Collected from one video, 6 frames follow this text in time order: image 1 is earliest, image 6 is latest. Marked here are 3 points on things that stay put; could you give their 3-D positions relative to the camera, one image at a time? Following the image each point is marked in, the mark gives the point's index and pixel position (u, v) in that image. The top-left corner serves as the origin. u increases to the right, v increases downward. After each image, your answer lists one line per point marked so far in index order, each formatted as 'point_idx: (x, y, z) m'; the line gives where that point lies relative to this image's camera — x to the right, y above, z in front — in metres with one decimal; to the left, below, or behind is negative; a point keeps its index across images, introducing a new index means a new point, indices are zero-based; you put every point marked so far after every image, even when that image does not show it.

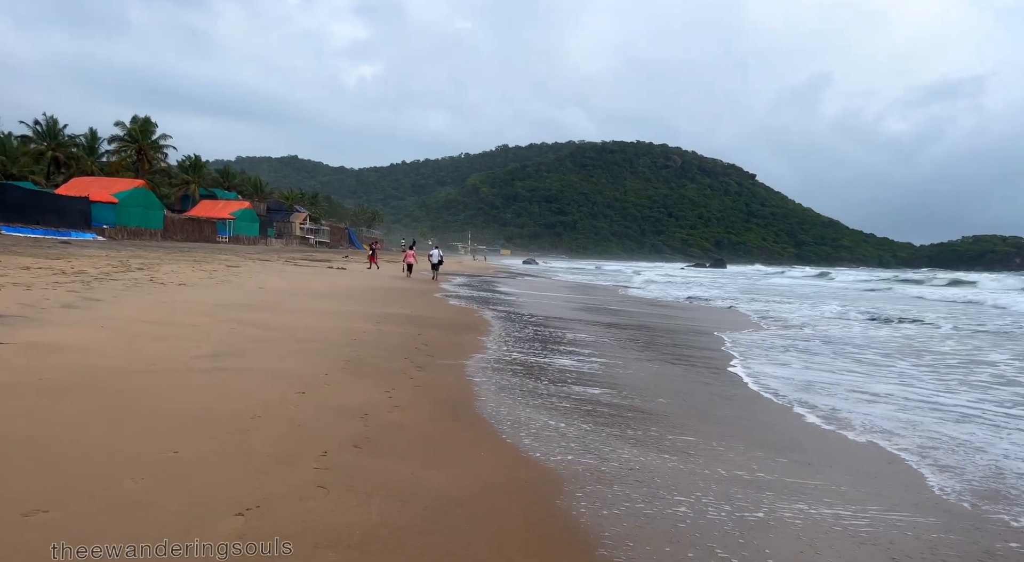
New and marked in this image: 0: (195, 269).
0: (-8.3, +0.3, +18.1) m
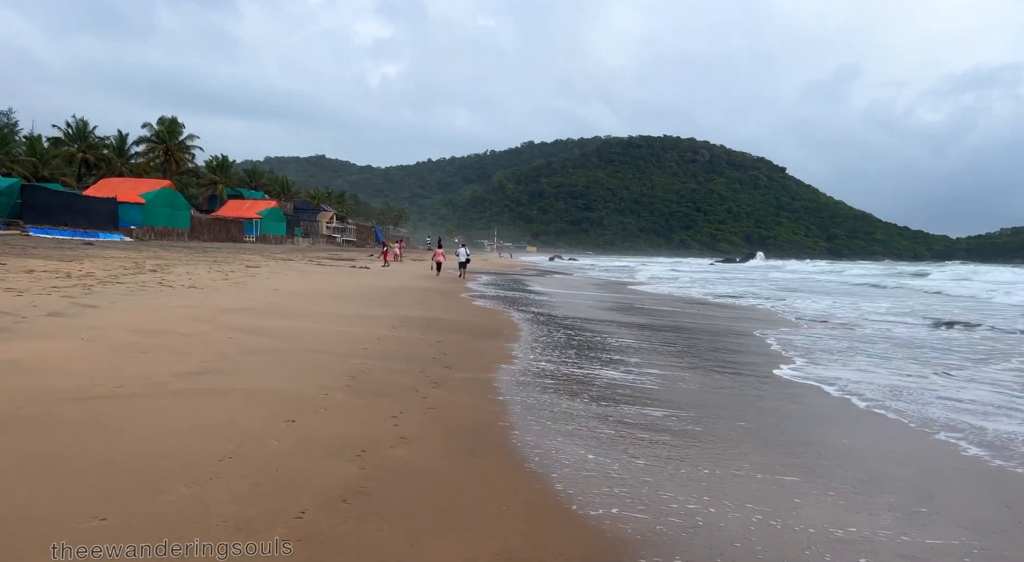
0: (-7.6, +0.3, +17.5) m
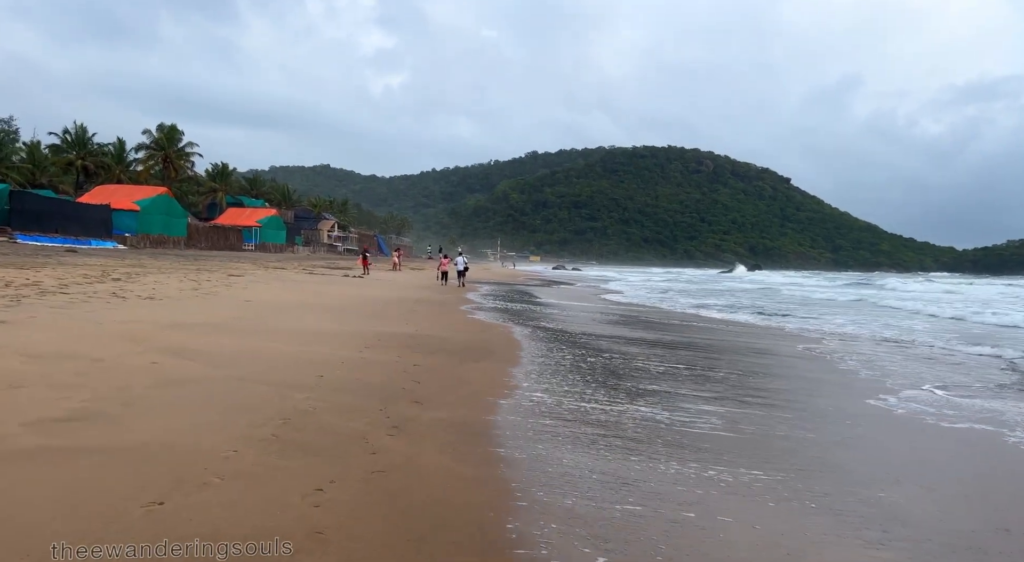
0: (-7.6, +0.1, +16.2) m
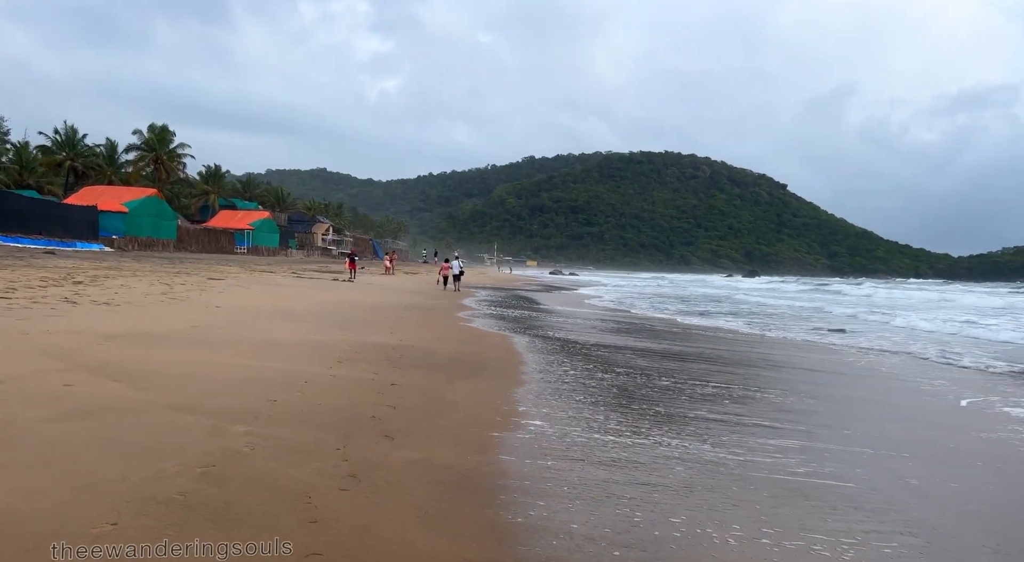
0: (-7.7, 0.0, +15.2) m
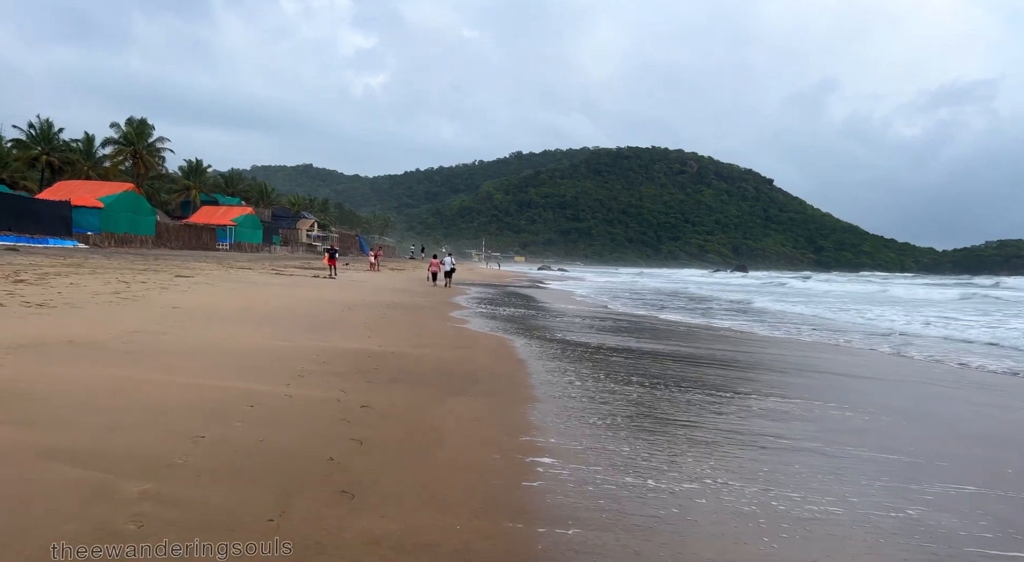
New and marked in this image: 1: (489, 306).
0: (-7.9, 0.0, +13.9) m
1: (-0.7, -0.6, +16.9) m
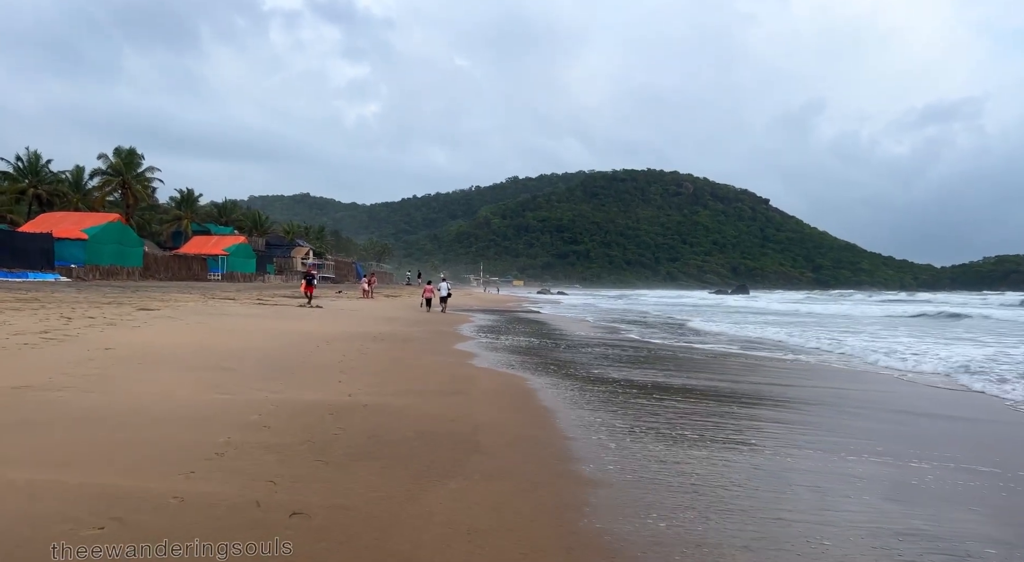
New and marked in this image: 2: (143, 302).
0: (-7.8, -0.6, +12.1) m
1: (-0.6, -1.2, +15.1) m
2: (-10.2, -0.6, +18.8) m
